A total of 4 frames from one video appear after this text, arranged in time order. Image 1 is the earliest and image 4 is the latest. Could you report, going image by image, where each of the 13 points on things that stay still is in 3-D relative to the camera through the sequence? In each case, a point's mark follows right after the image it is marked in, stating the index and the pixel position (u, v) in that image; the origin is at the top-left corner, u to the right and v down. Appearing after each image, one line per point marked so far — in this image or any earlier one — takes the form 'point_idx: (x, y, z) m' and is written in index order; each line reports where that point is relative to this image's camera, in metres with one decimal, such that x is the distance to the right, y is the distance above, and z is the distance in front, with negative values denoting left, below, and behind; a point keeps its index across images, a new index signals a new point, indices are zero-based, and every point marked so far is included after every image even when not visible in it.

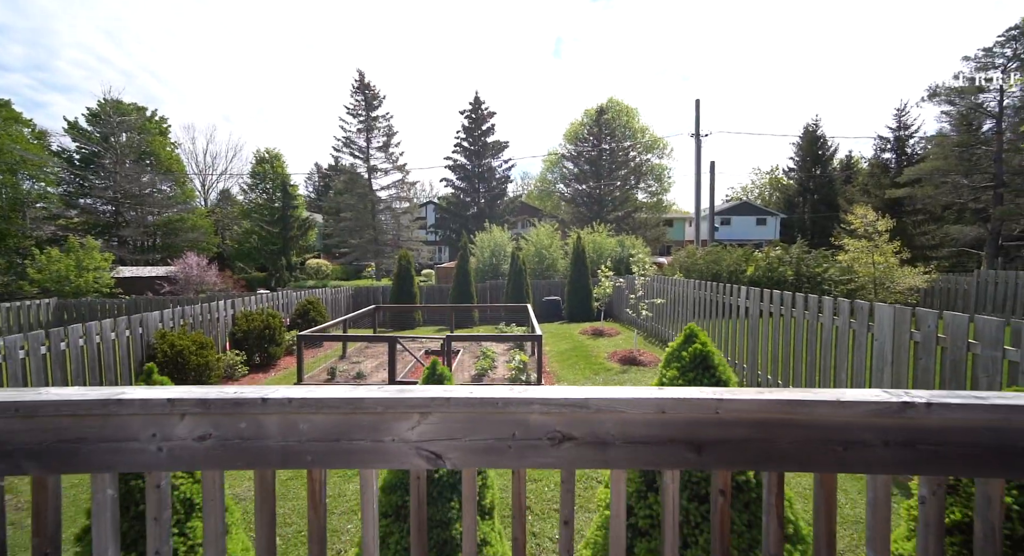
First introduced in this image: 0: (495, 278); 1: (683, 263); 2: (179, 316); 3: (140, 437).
0: (-0.6, 0.0, +17.0) m
1: (+4.8, +0.4, +14.4) m
2: (-5.3, -0.6, +8.1) m
3: (-0.8, -0.3, +1.1) m
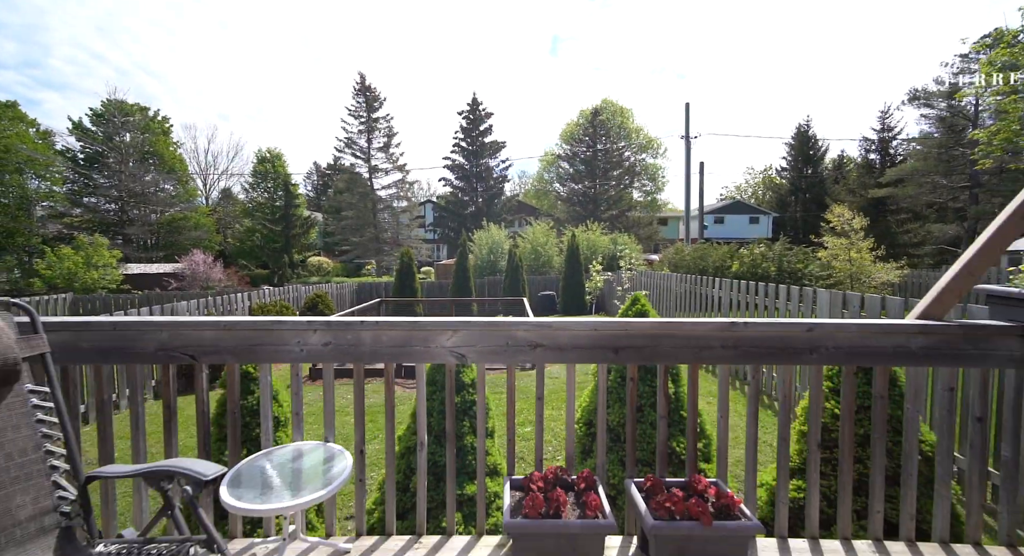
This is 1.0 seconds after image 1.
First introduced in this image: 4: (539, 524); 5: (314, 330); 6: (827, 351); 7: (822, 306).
0: (-0.7, +0.1, +17.7) m
1: (+4.7, +0.5, +15.1) m
2: (-5.4, -0.5, +8.9) m
3: (-0.8, -0.2, +1.8) m
4: (+0.1, -0.7, +1.5) m
5: (-0.7, -0.2, +1.8) m
6: (+1.1, -0.2, +1.8) m
7: (+3.1, -0.3, +5.0) m
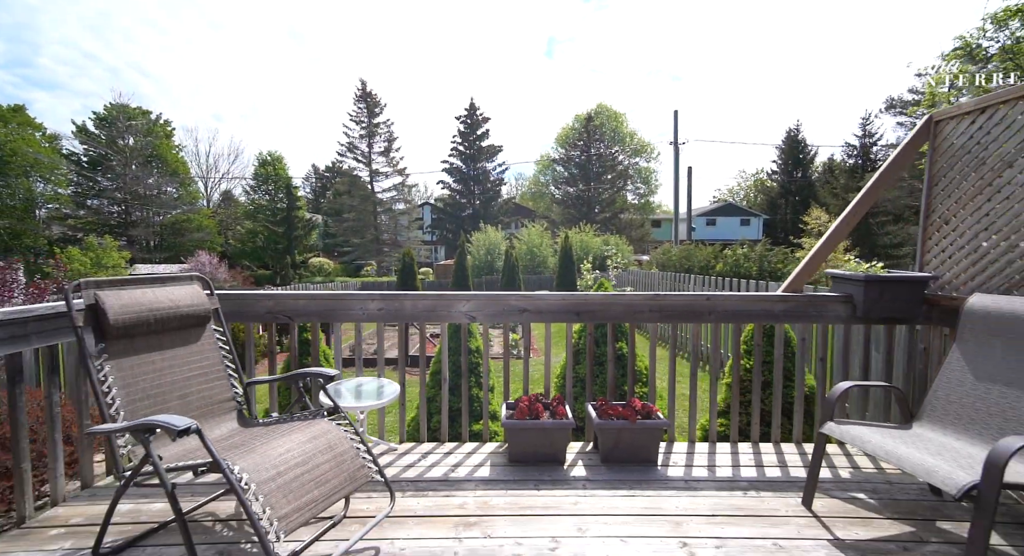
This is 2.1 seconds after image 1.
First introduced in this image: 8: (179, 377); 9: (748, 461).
0: (-0.8, +0.1, +18.6) m
1: (+4.6, +0.6, +16.0) m
2: (-5.4, -0.4, +9.7) m
3: (-0.8, -0.2, +2.6) m
4: (+0.1, -0.7, +2.4) m
5: (-0.7, -0.1, +2.6) m
6: (+1.1, -0.2, +2.6) m
7: (+3.0, -0.2, +5.9) m
8: (-1.3, -0.4, +1.9) m
9: (+1.1, -0.9, +2.4) m
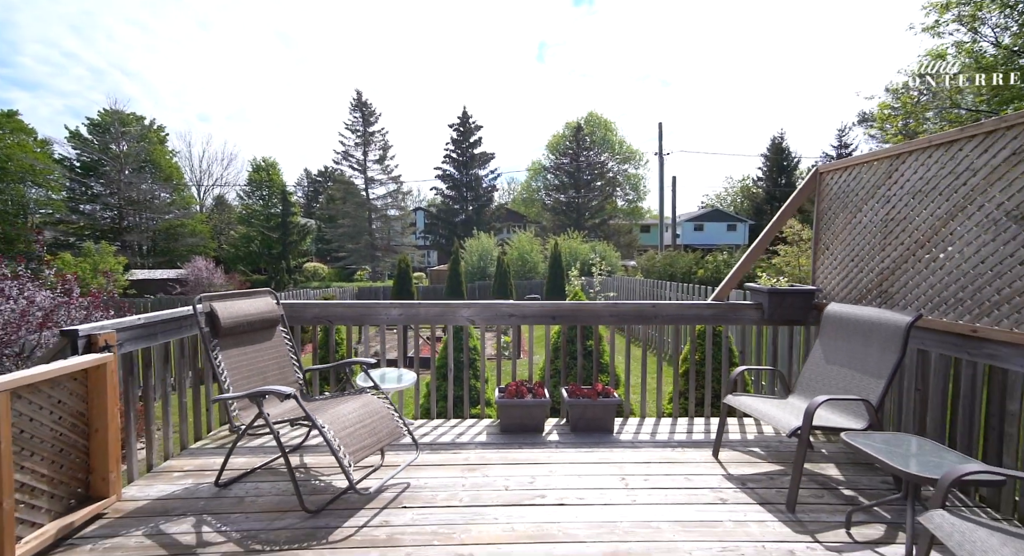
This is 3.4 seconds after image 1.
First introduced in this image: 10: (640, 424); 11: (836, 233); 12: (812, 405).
0: (-1.1, -0.1, +19.3) m
1: (+4.3, +0.4, +16.9) m
2: (-5.6, -0.6, +10.3) m
3: (-0.9, -0.2, +3.4) m
4: (0.0, -0.8, +3.1) m
5: (-0.8, -0.2, +3.4) m
6: (+1.0, -0.3, +3.4) m
7: (+2.9, -0.3, +6.7) m
8: (-1.3, -0.4, +2.7) m
9: (+1.1, -0.9, +3.2) m
10: (+0.8, -0.9, +3.3) m
11: (+2.0, +0.3, +3.1) m
12: (+1.2, -0.5, +2.1) m
